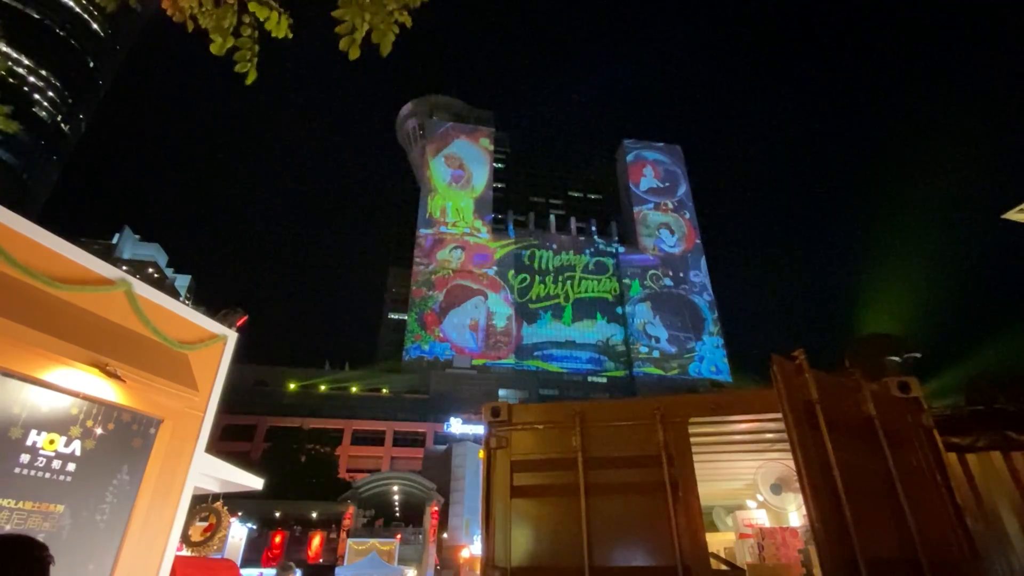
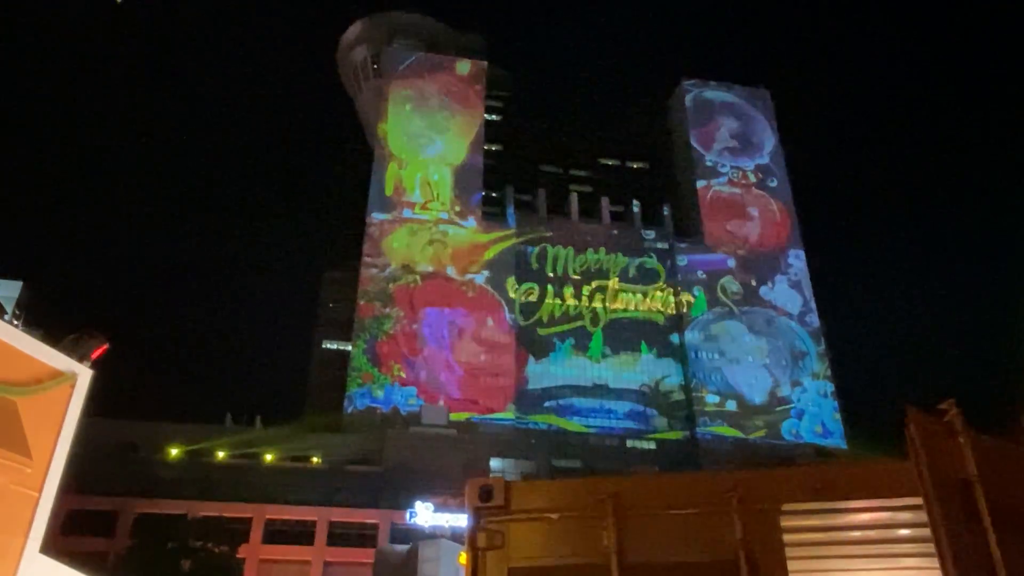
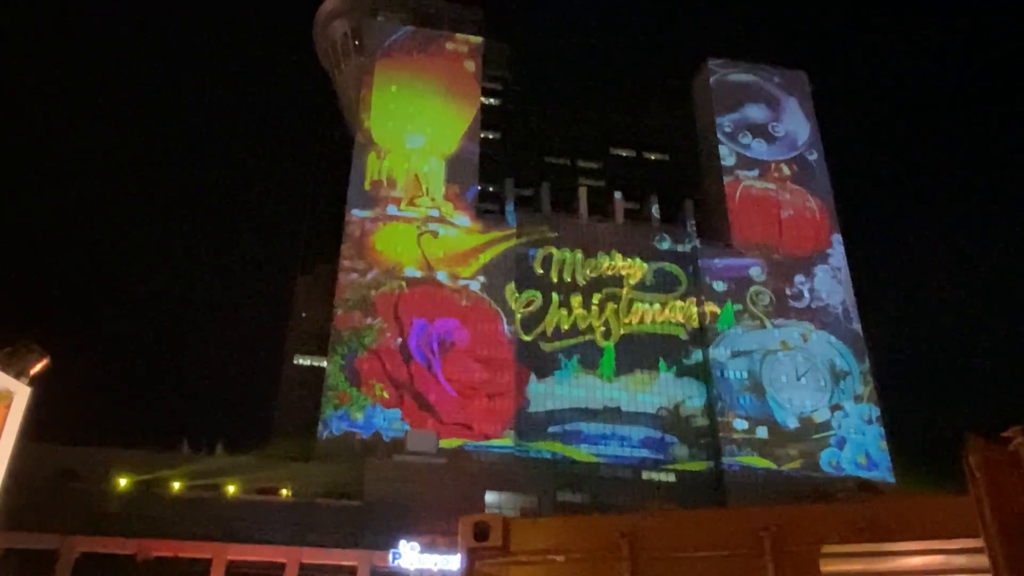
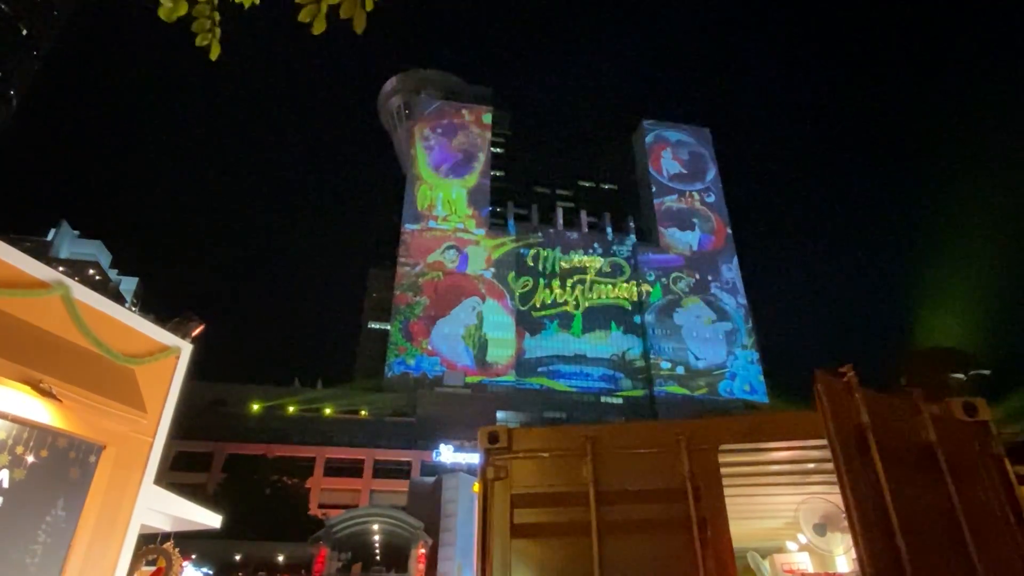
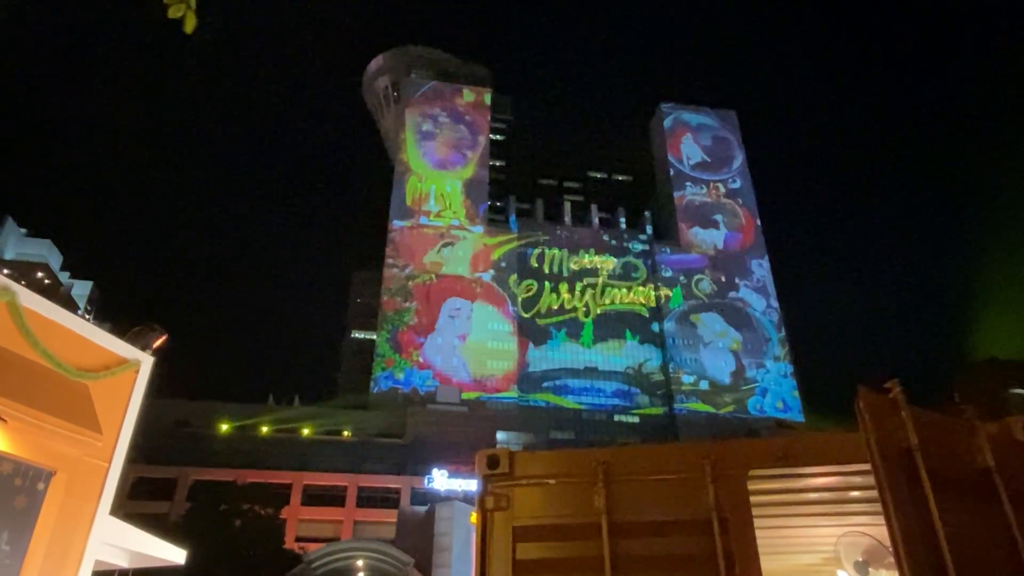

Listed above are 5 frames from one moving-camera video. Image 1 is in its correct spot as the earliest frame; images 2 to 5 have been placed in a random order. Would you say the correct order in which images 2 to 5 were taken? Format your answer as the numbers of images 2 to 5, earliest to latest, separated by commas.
4, 5, 2, 3
